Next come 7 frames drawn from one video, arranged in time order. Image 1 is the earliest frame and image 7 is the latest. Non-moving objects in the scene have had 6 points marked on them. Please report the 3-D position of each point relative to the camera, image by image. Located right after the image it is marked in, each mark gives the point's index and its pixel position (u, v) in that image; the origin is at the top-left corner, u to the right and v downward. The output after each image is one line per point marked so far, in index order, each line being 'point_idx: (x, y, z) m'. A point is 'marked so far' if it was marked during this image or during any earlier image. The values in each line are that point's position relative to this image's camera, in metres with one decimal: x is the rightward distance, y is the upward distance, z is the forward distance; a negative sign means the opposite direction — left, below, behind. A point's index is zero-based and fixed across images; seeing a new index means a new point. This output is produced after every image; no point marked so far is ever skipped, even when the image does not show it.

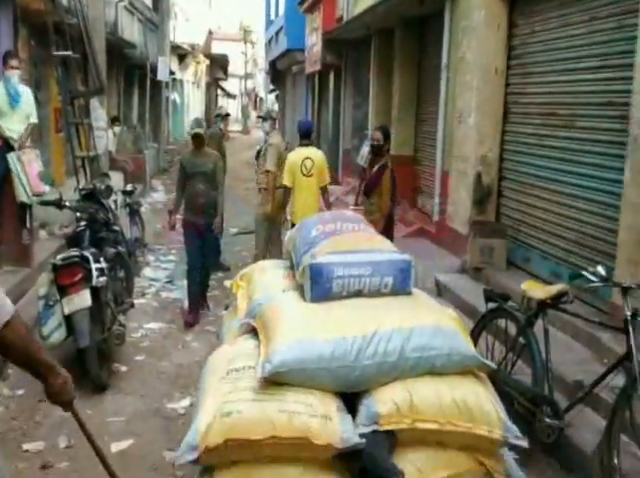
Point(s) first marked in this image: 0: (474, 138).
0: (+1.4, +1.0, +7.0) m
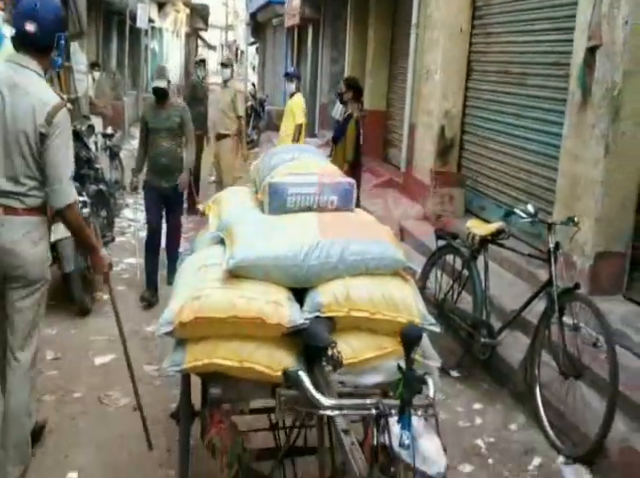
0: (+1.2, +1.5, +7.4) m
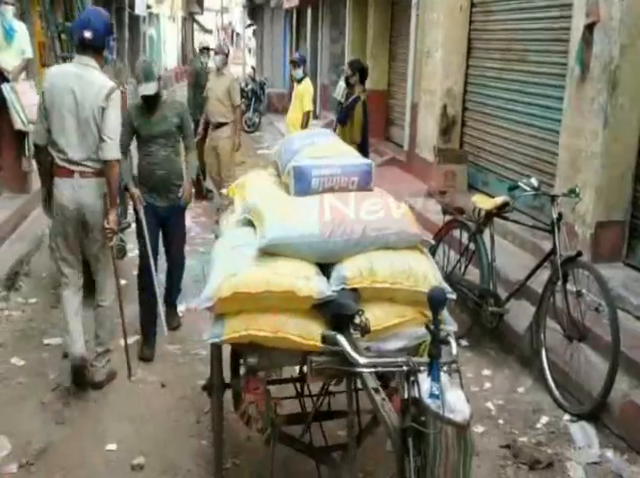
0: (+1.2, +1.7, +7.6) m
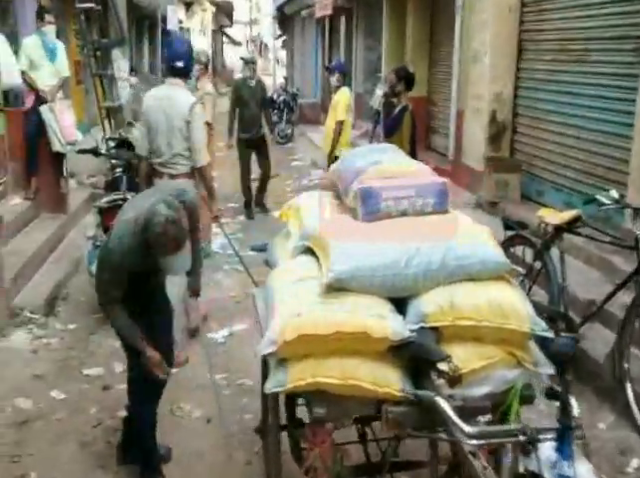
0: (+1.6, +1.6, +7.2) m
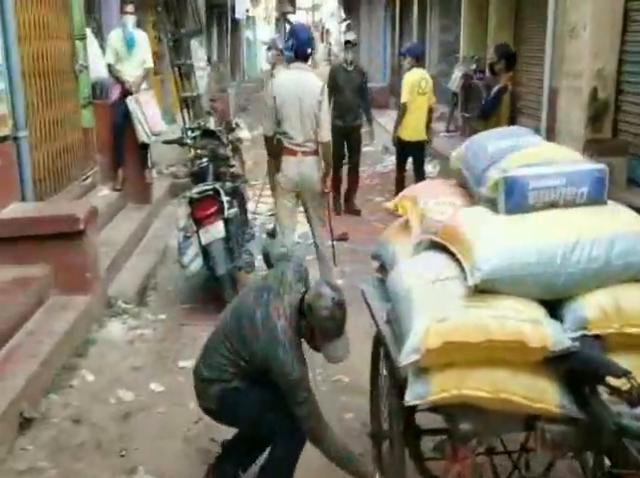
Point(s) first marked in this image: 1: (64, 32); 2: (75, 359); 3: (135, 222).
0: (+2.4, +1.7, +6.8) m
1: (-2.4, +1.9, +6.7) m
2: (-1.5, -0.7, +4.5) m
3: (-1.7, +0.2, +6.8) m
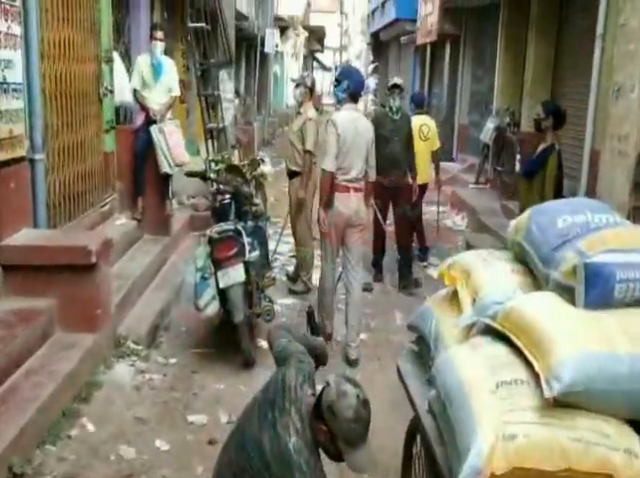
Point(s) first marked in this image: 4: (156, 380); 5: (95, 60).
0: (+2.8, +1.1, +6.5) m
1: (-2.0, +1.6, +6.5) m
2: (-1.4, -0.9, +4.2) m
3: (-1.5, -0.1, +6.6) m
4: (-1.1, -0.9, +4.7) m
5: (-2.0, +1.6, +6.7) m
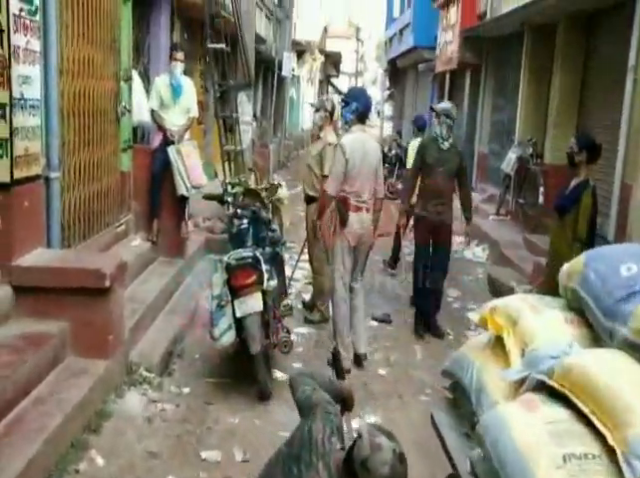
0: (+3.0, +0.7, +6.3) m
1: (-1.8, +1.4, +6.4) m
2: (-1.3, -1.0, +4.0) m
3: (-1.3, -0.3, +6.4) m
4: (-0.9, -1.1, +4.5) m
5: (-1.8, +1.4, +6.6) m
